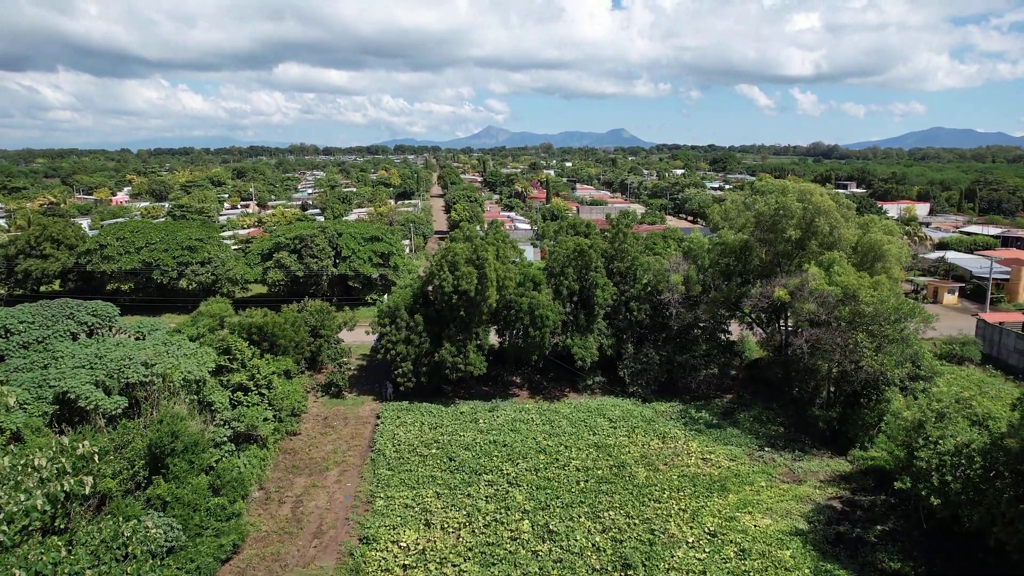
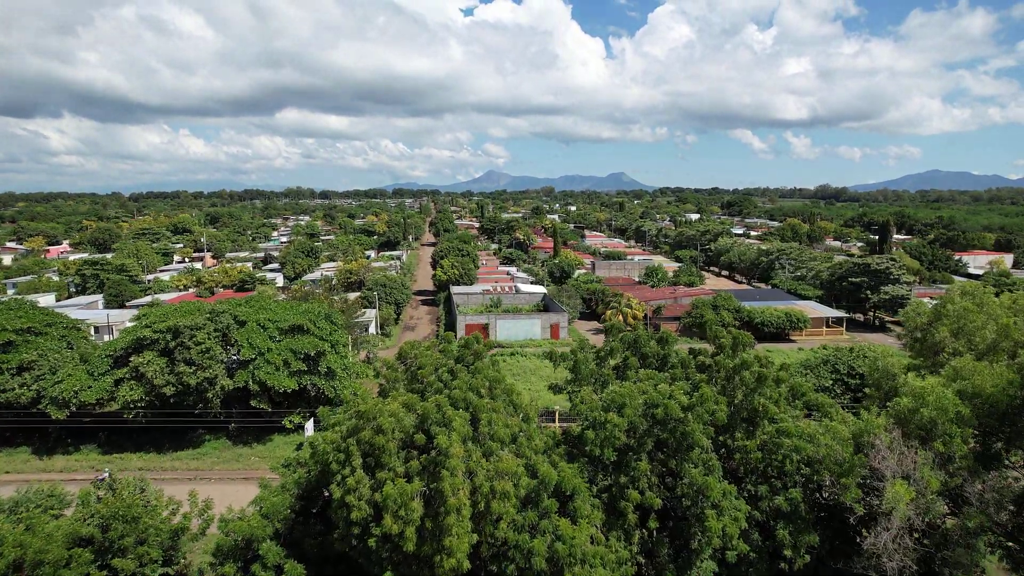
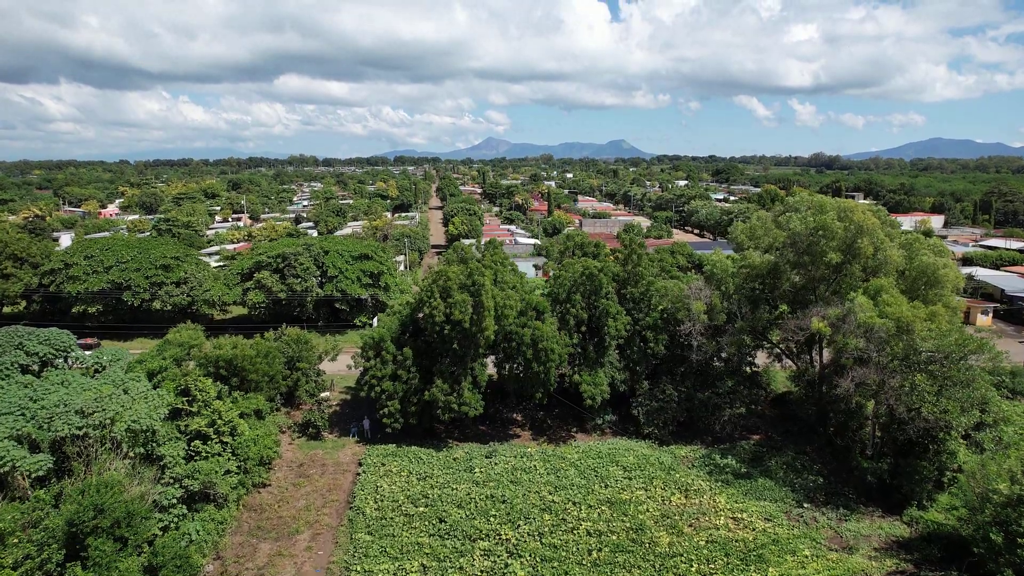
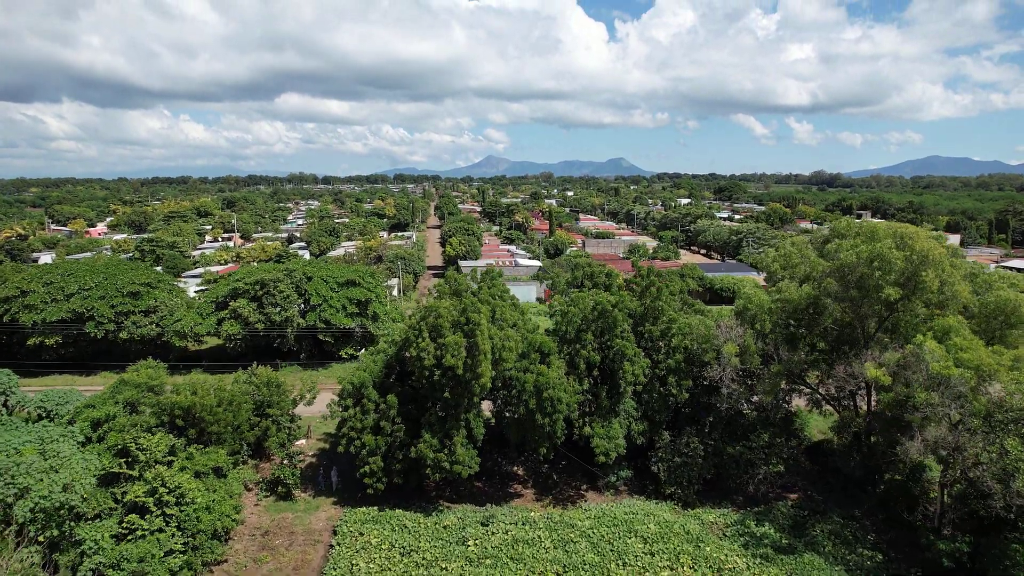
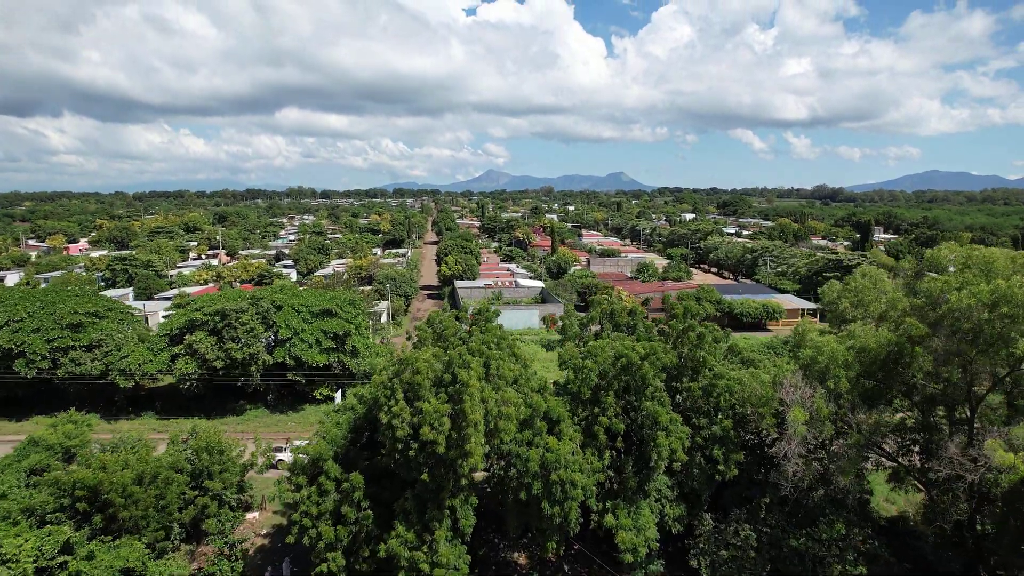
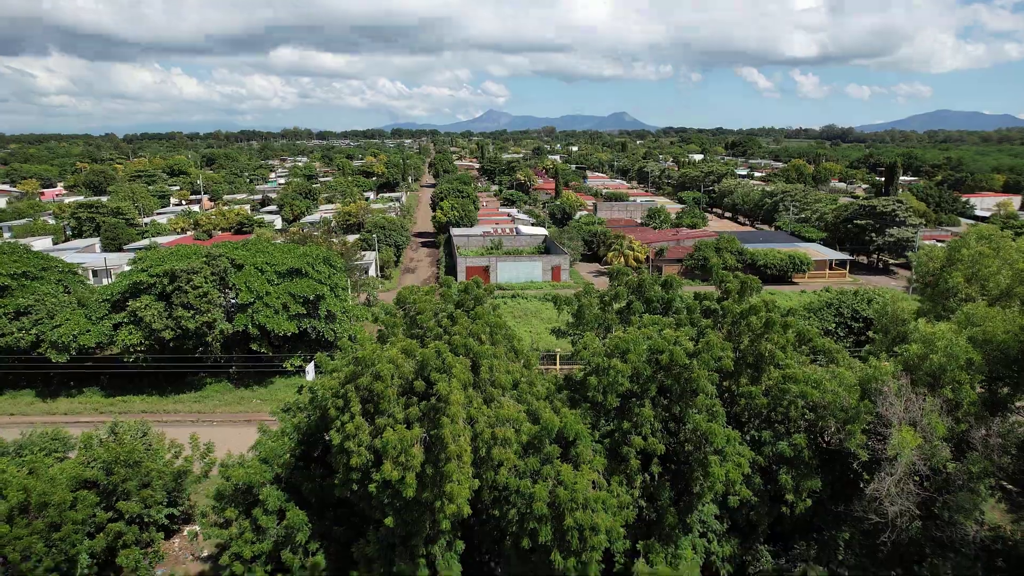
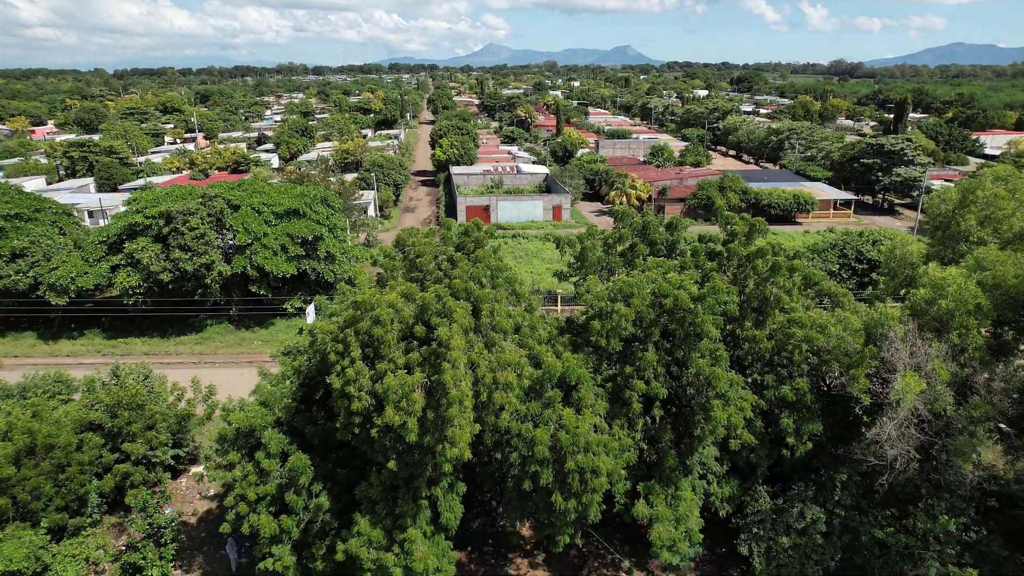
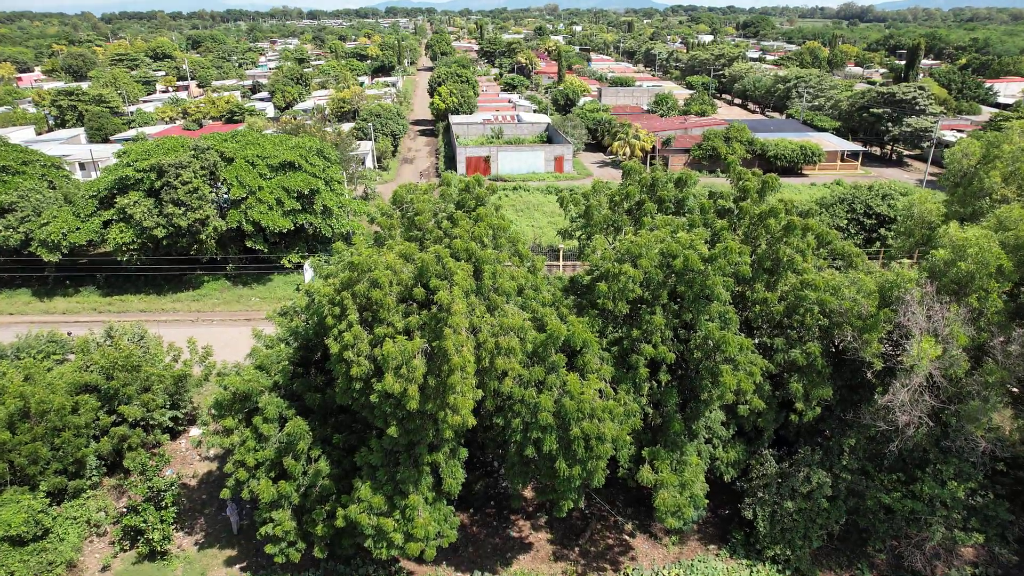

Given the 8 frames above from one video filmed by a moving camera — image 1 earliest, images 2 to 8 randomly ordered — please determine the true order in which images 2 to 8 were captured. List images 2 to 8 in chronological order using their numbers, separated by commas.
3, 4, 5, 2, 6, 7, 8
